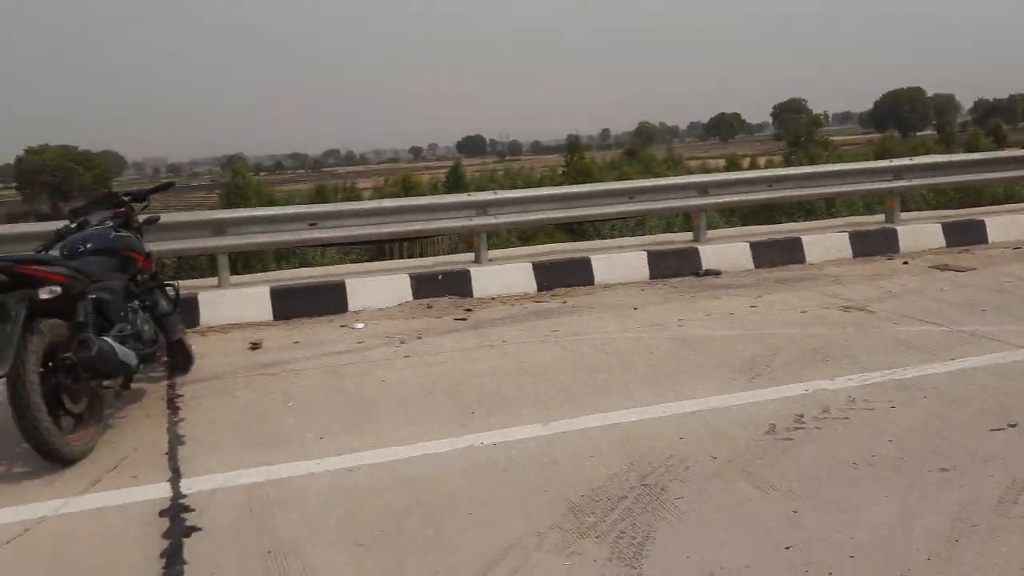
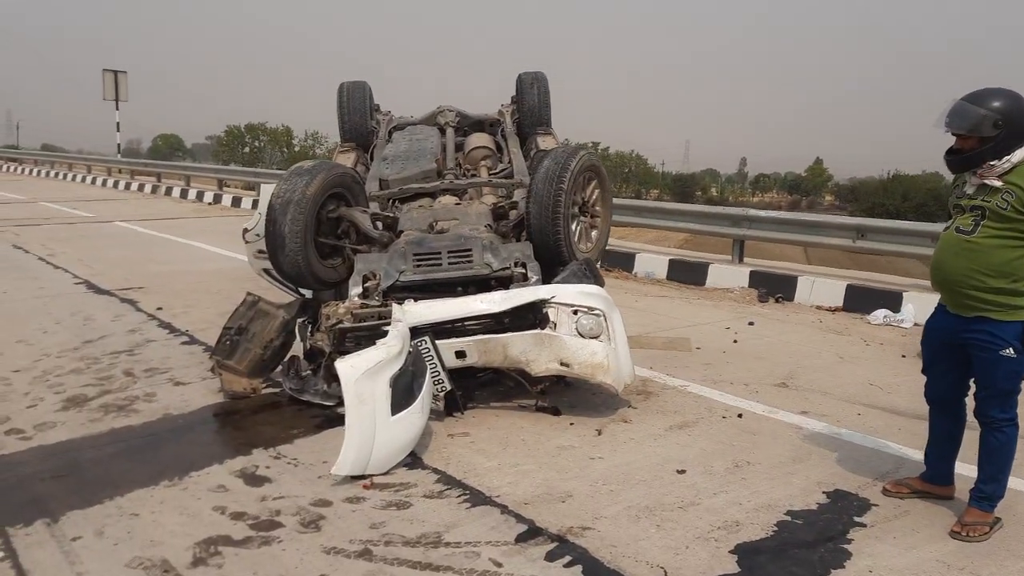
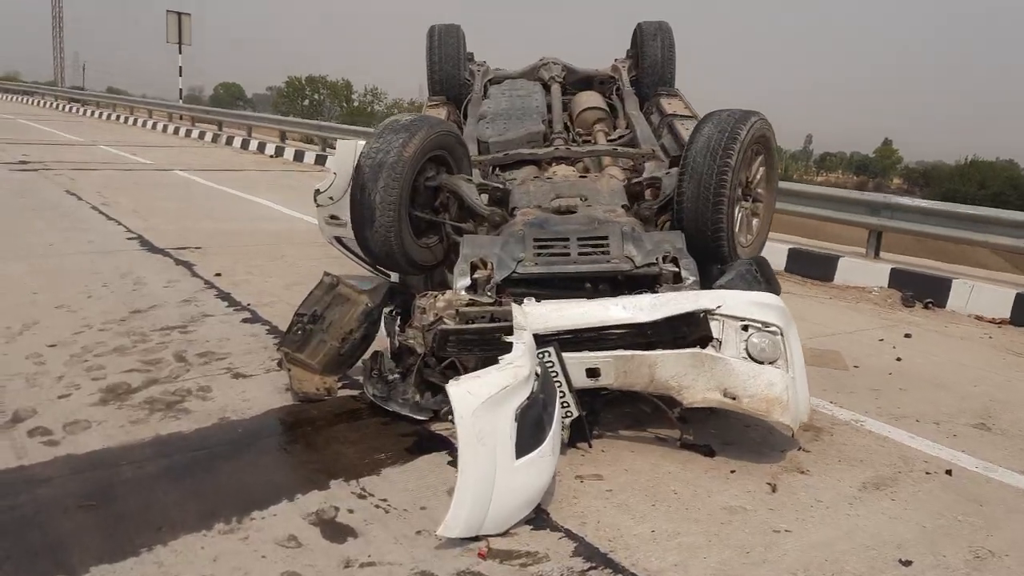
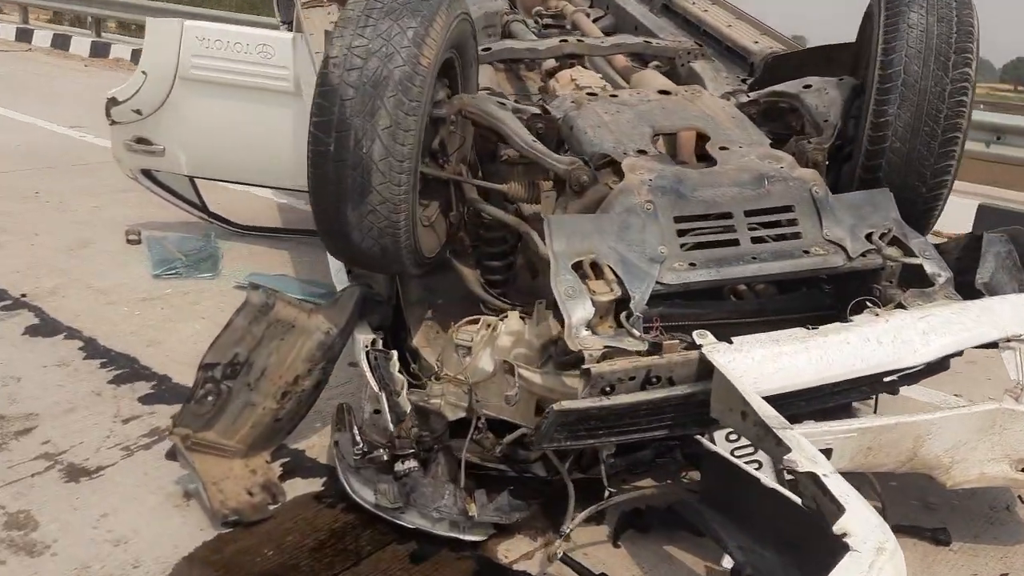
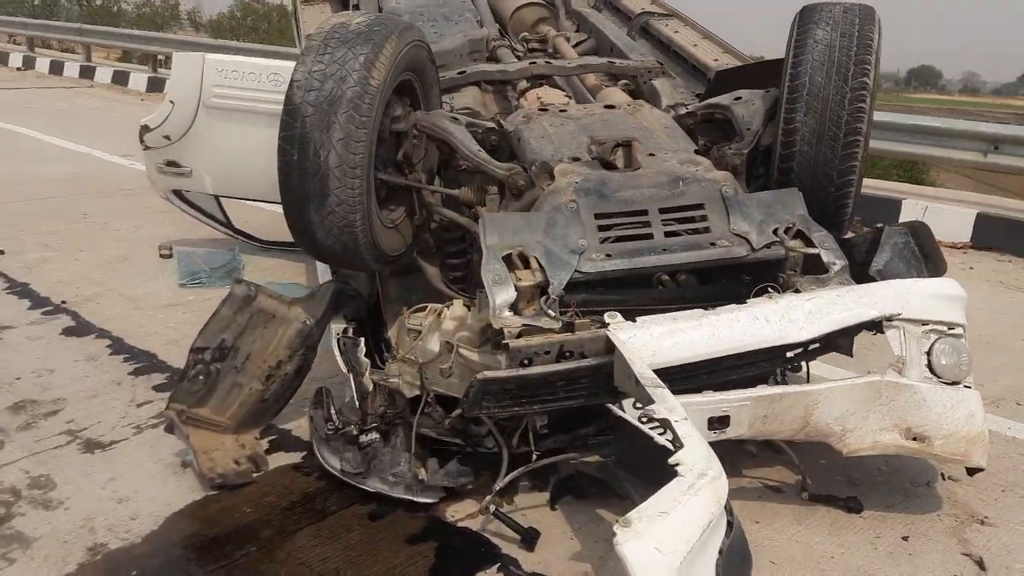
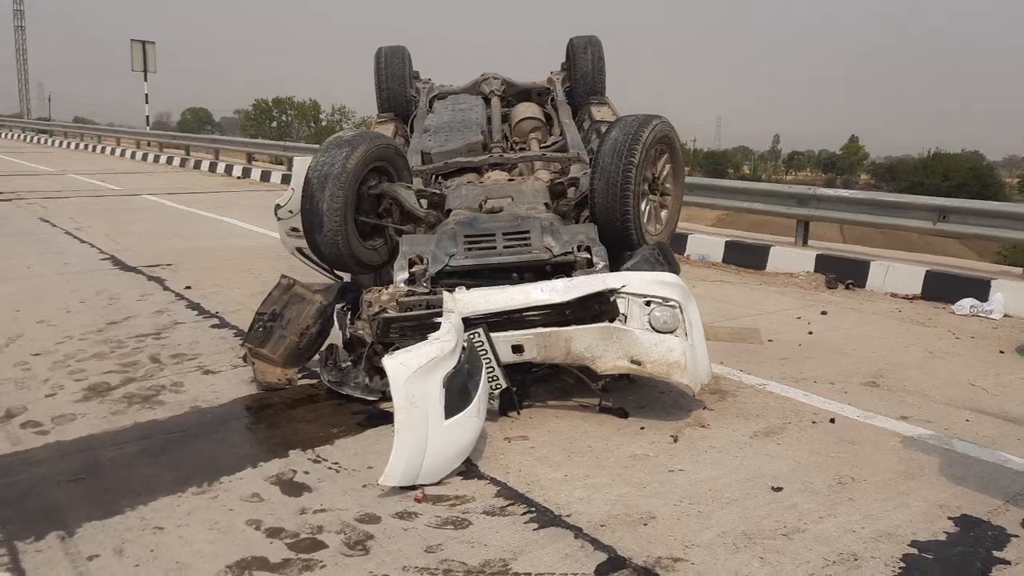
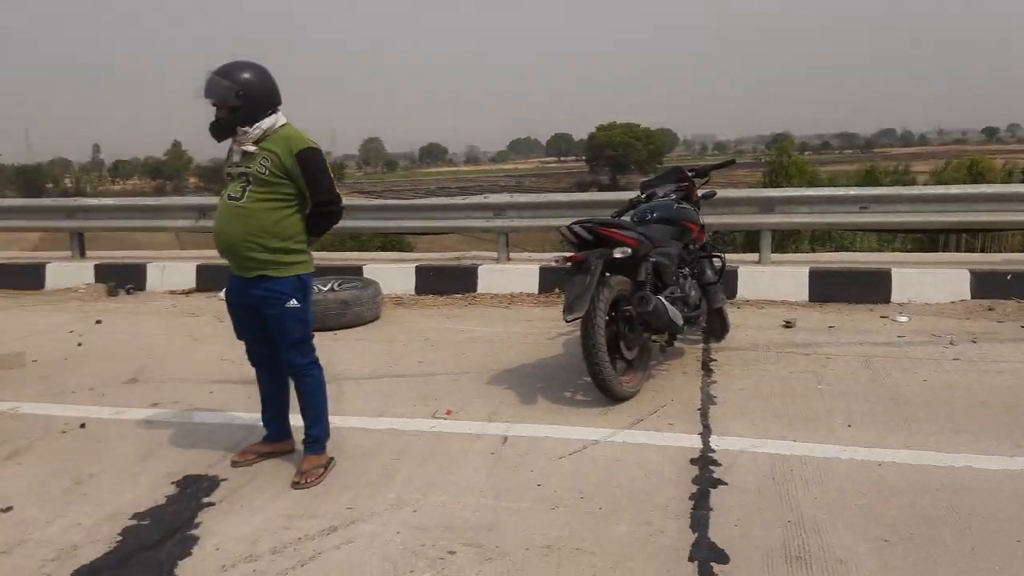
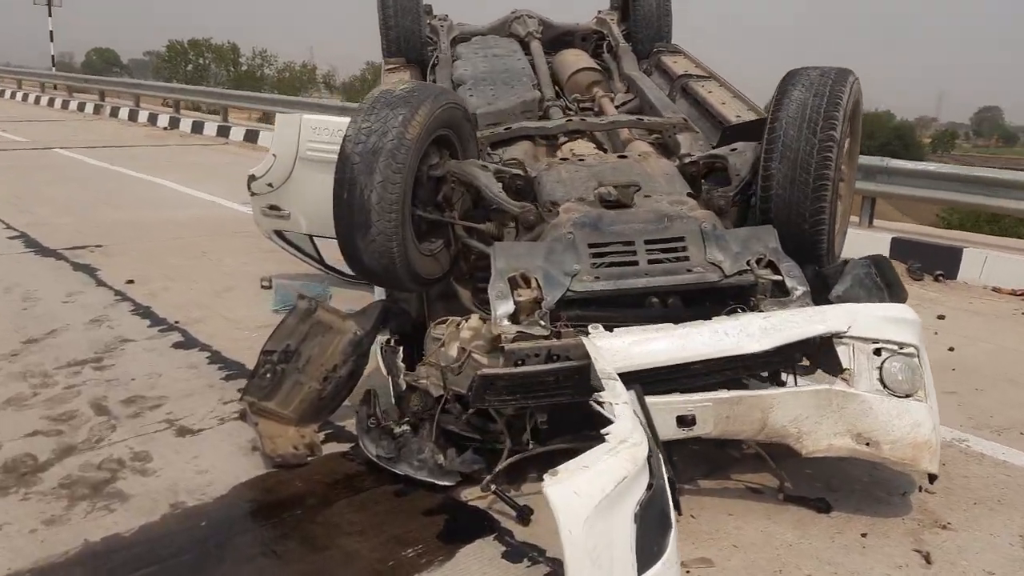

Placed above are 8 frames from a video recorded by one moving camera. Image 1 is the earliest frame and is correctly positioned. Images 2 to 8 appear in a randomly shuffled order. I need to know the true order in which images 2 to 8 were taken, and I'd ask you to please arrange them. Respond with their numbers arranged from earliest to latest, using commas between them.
7, 2, 6, 3, 8, 5, 4
